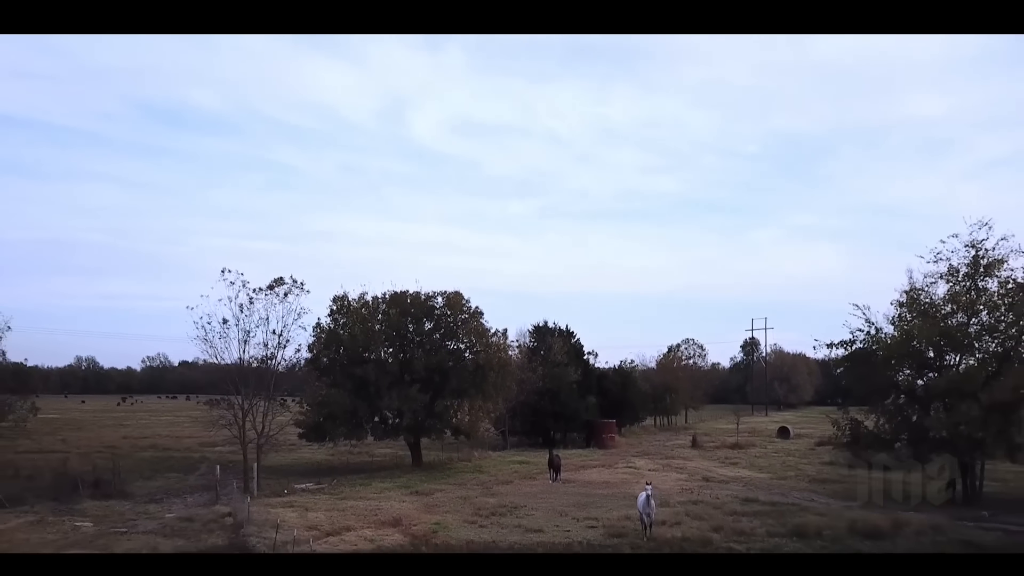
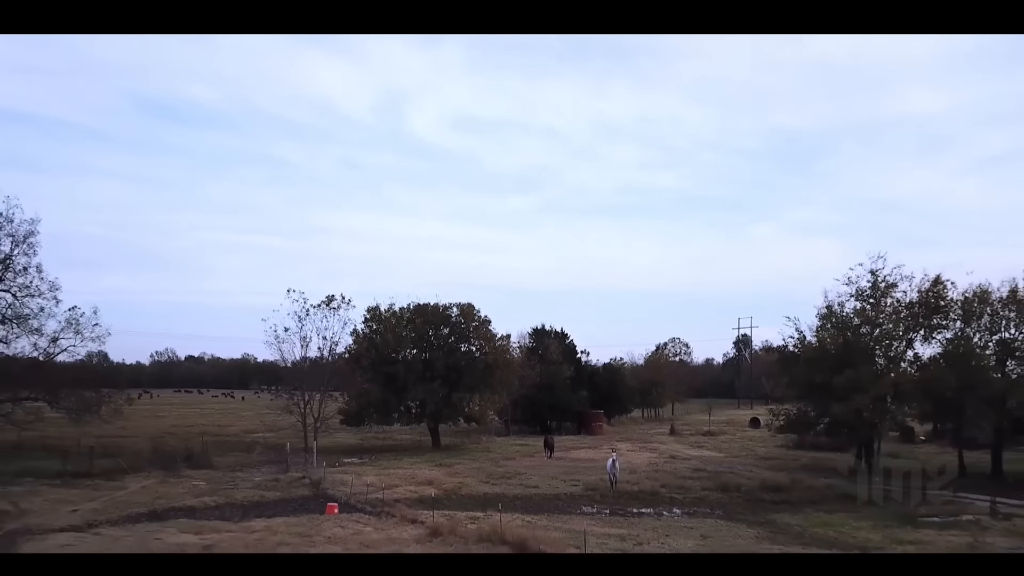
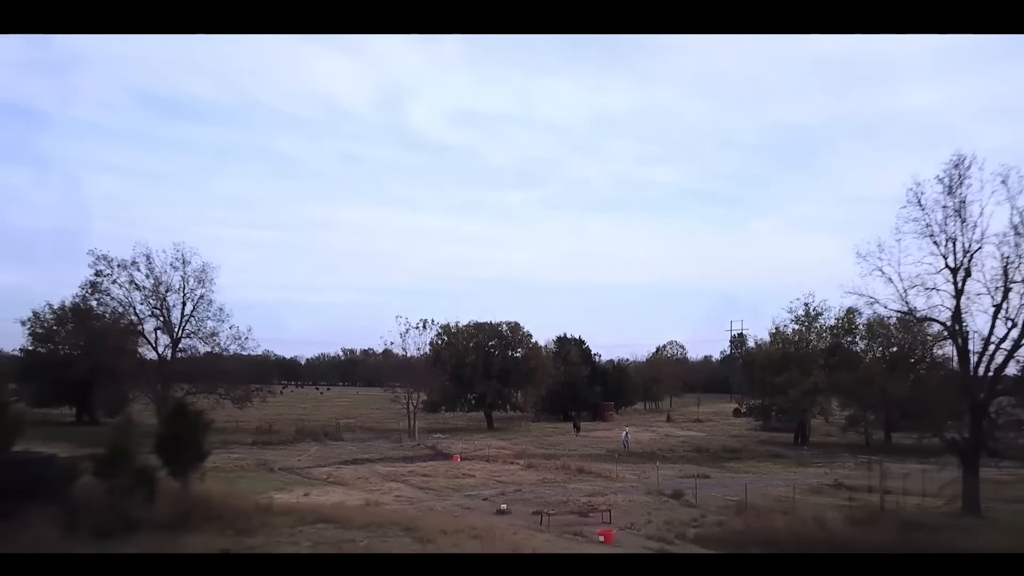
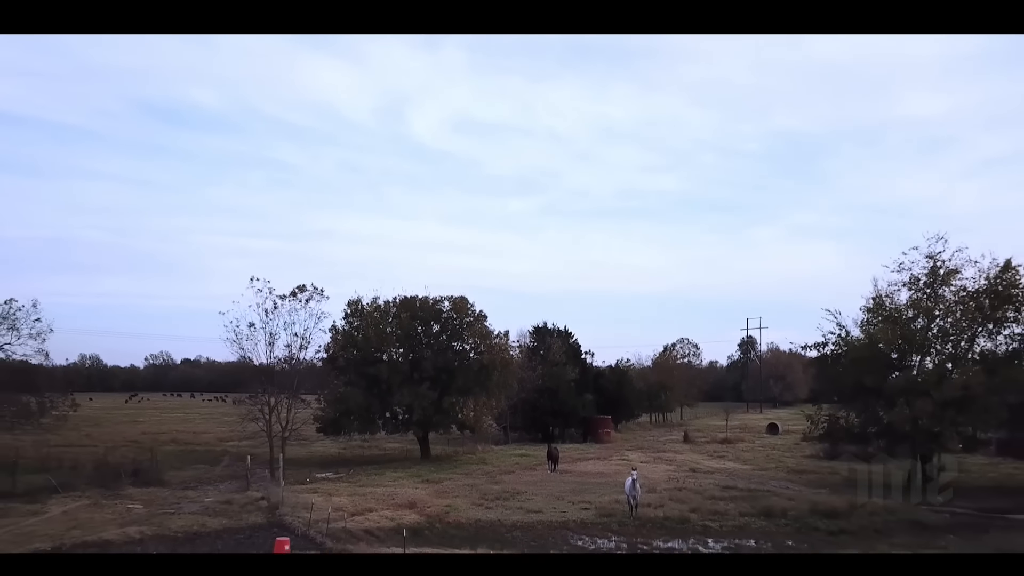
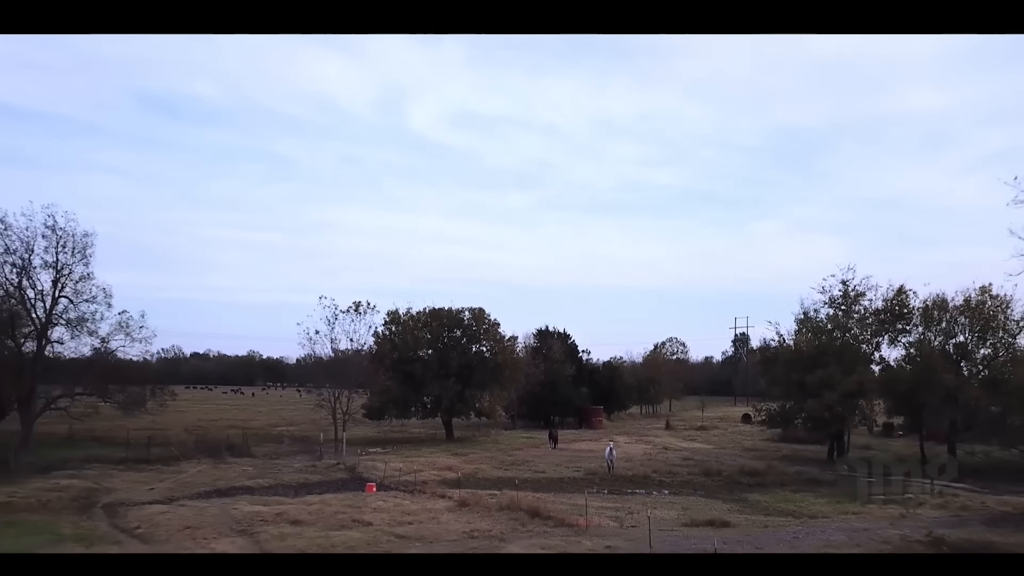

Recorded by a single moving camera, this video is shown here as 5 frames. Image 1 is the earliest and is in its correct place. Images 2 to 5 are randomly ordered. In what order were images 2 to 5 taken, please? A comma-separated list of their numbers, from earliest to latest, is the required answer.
4, 2, 5, 3
